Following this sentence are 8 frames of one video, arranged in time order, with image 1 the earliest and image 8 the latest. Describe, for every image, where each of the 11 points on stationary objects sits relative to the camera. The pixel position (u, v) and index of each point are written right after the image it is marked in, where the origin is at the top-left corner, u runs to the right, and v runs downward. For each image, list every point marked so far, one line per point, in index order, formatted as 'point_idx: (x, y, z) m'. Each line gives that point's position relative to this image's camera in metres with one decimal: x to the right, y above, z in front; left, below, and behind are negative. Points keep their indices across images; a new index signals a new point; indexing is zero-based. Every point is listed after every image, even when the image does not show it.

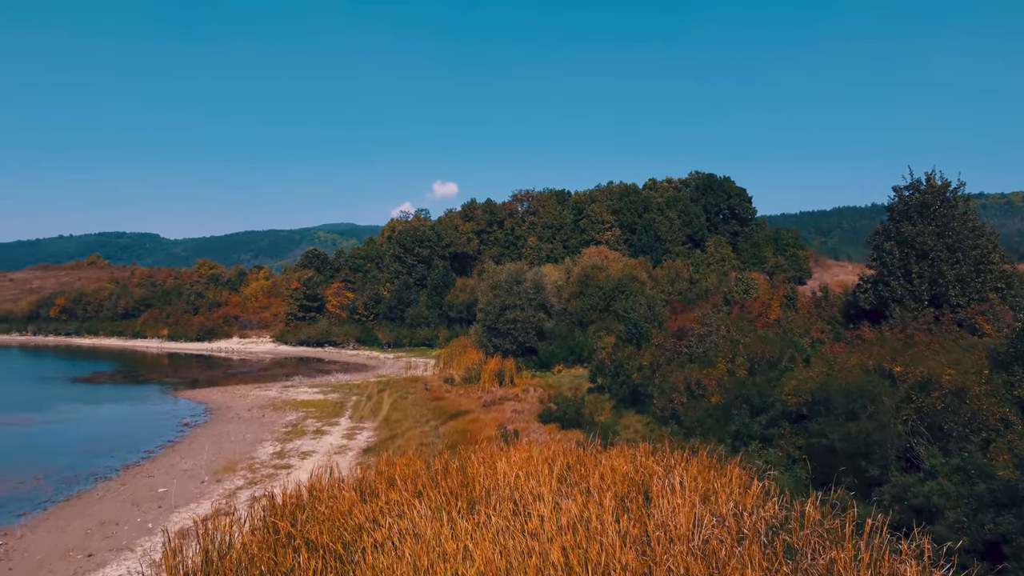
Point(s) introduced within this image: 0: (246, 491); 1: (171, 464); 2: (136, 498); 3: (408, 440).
0: (-5.3, -4.1, +16.1) m
1: (-8.1, -4.2, +19.1) m
2: (-7.4, -4.1, +15.8) m
3: (-2.6, -3.8, +20.0) m
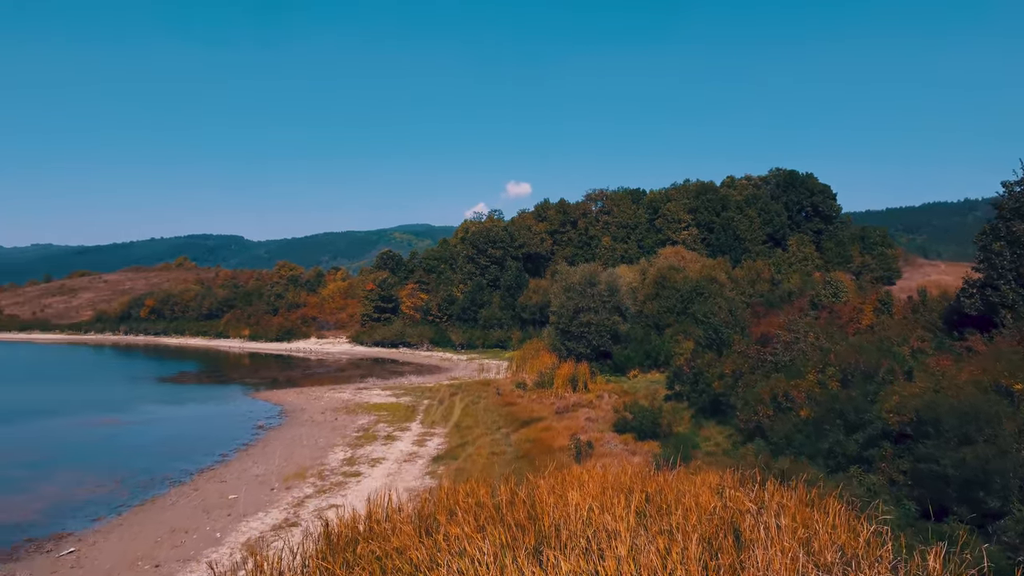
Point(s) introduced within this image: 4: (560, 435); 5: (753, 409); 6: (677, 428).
0: (-3.9, -4.2, +15.8) m
1: (-6.4, -4.3, +19.1) m
2: (-6.0, -4.3, +15.8) m
3: (-0.8, -3.9, +19.5) m
4: (+1.2, -3.7, +20.0) m
5: (+5.0, -2.5, +16.5) m
6: (+3.9, -3.3, +19.0) m
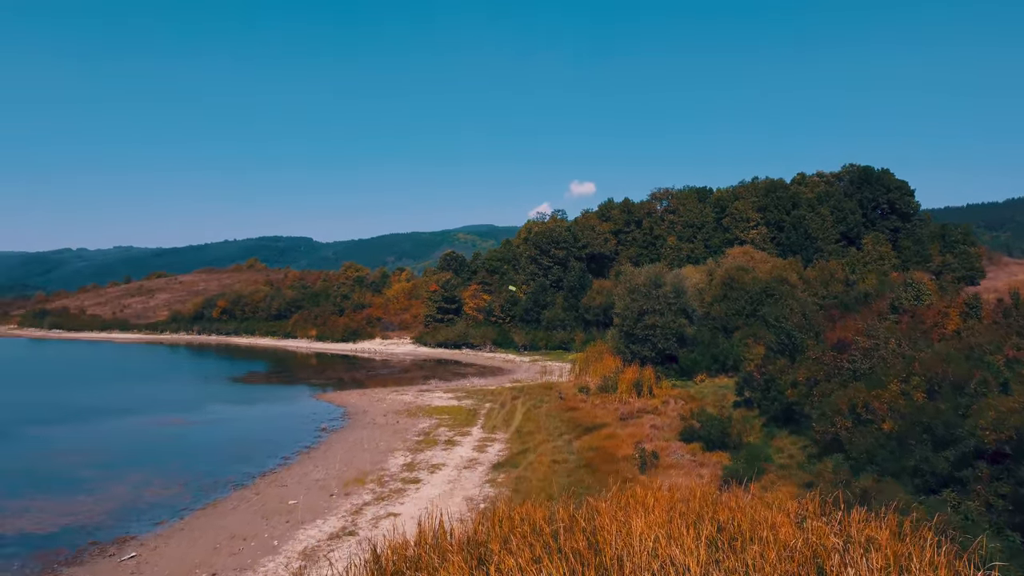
0: (-2.7, -4.3, +15.6) m
1: (-5.0, -4.4, +19.1) m
2: (-4.8, -4.3, +15.7) m
3: (+0.7, -4.0, +19.0) m
4: (+2.7, -3.7, +19.4) m
5: (+6.2, -2.6, +15.6) m
6: (+5.3, -3.4, +18.2) m
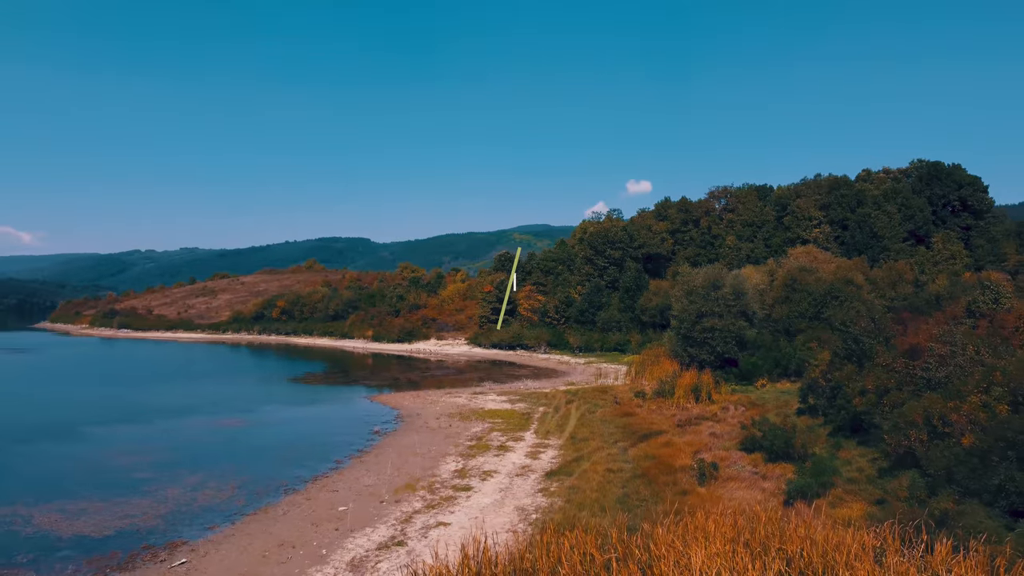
0: (-1.7, -4.4, +15.3) m
1: (-3.7, -4.5, +19.0) m
2: (-3.8, -4.4, +15.5) m
3: (+1.9, -4.1, +18.5) m
4: (+3.9, -3.8, +18.7) m
5: (+7.2, -2.6, +14.7) m
6: (+6.5, -3.5, +17.3) m
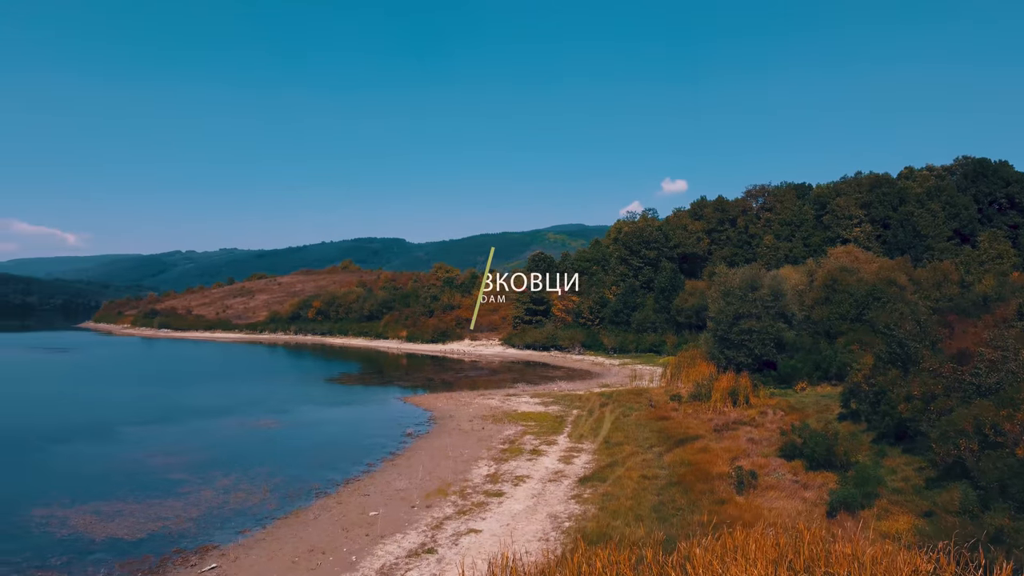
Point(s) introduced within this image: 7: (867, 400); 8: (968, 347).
0: (-1.1, -4.4, +15.1) m
1: (-3.0, -4.5, +18.8) m
2: (-3.2, -4.5, +15.4) m
3: (+2.6, -4.1, +18.1) m
4: (+4.7, -3.9, +18.2) m
5: (+7.7, -2.7, +14.1) m
6: (+7.2, -3.5, +16.7) m
7: (+8.7, -2.8, +19.9) m
8: (+10.5, -1.4, +18.7) m
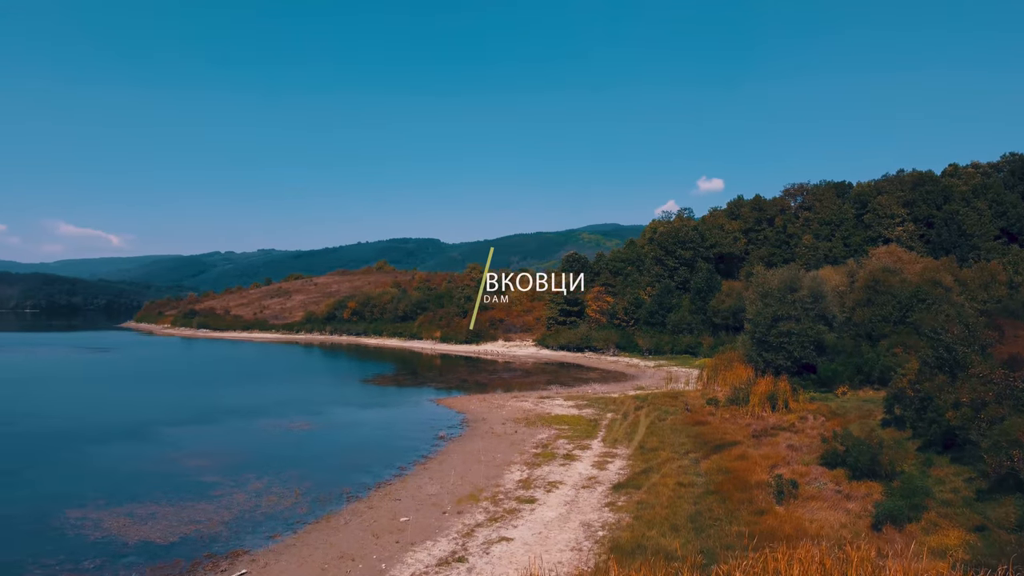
0: (-0.5, -4.5, +14.9) m
1: (-2.2, -4.6, +18.7) m
2: (-2.5, -4.6, +15.2) m
3: (+3.4, -4.2, +17.7) m
4: (+5.4, -3.9, +17.7) m
5: (+8.3, -2.8, +13.5) m
6: (+7.8, -3.6, +16.1) m
7: (+9.5, -2.8, +19.2) m
8: (+11.3, -1.4, +17.9) m
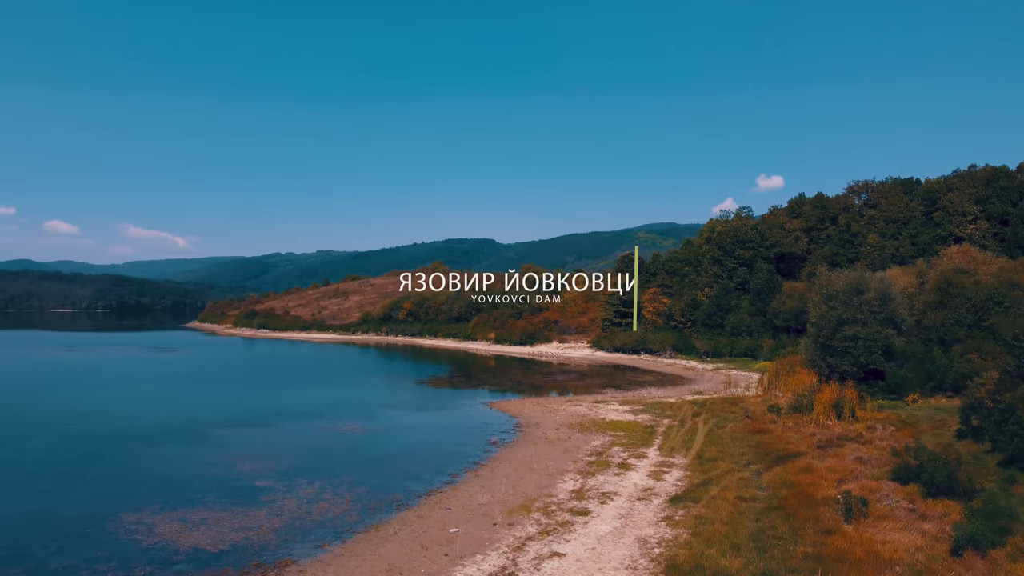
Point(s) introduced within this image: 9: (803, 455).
0: (+0.4, -4.6, +14.4) m
1: (-1.0, -4.7, +18.3) m
2: (-1.6, -4.7, +14.9) m
3: (+4.5, -4.3, +17.0) m
4: (+6.5, -4.0, +16.9) m
5: (+9.1, -2.9, +12.4) m
6: (+8.8, -3.7, +15.1) m
7: (+10.7, -2.9, +18.0) m
8: (+12.4, -1.5, +16.6) m
9: (+7.2, -4.1, +19.9) m
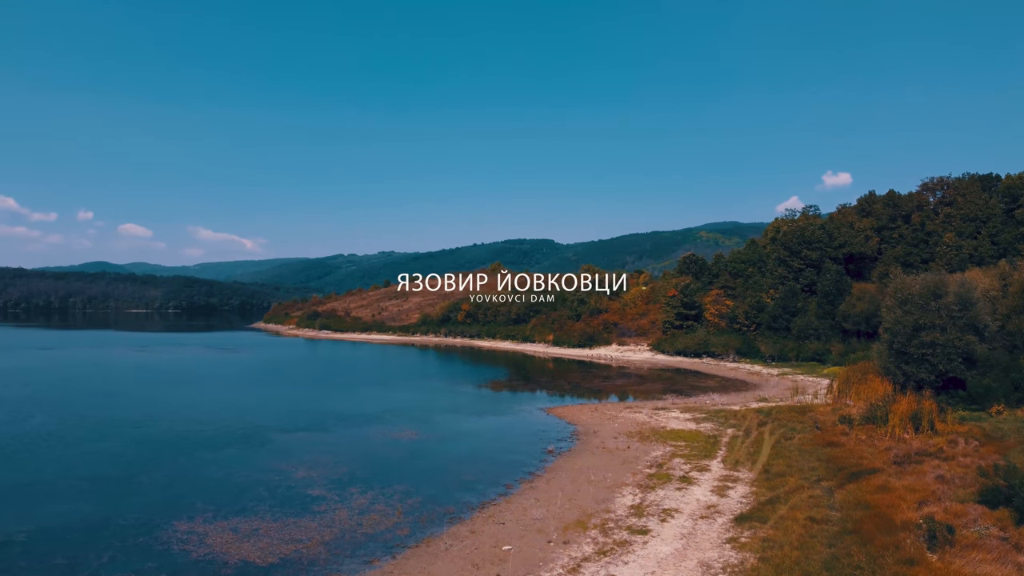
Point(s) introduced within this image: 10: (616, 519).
0: (+1.3, -4.8, +13.7) m
1: (+0.2, -4.9, +17.7) m
2: (-0.6, -4.8, +14.4) m
3: (+5.6, -4.5, +16.0) m
4: (+7.6, -4.2, +15.7) m
5: (+9.9, -3.0, +11.1) m
6: (+9.8, -3.8, +13.8) m
7: (+11.9, -3.1, +16.6) m
8: (+13.5, -1.7, +15.1) m
9: (+8.5, -4.3, +18.7) m
10: (+2.1, -4.8, +16.6) m
